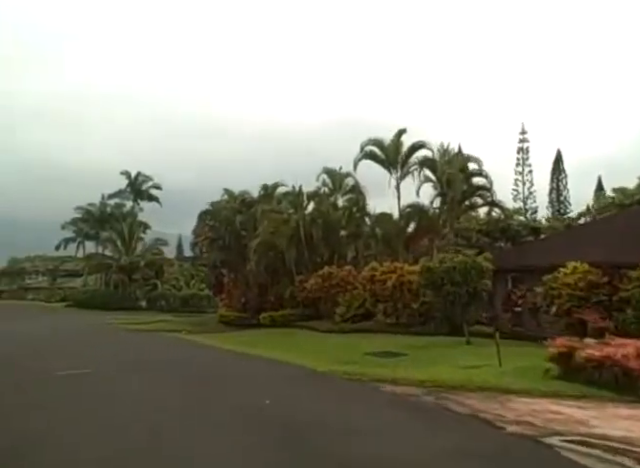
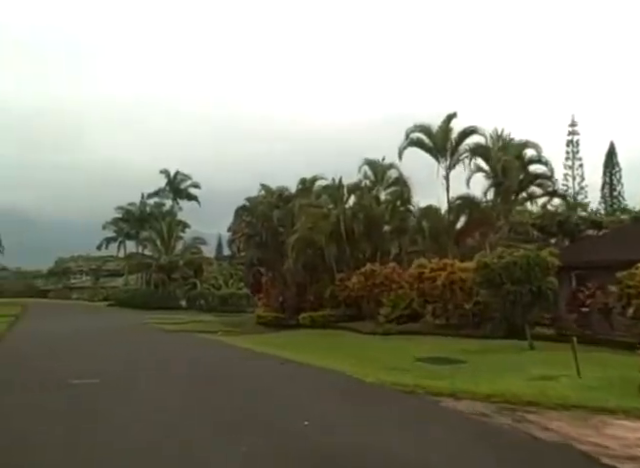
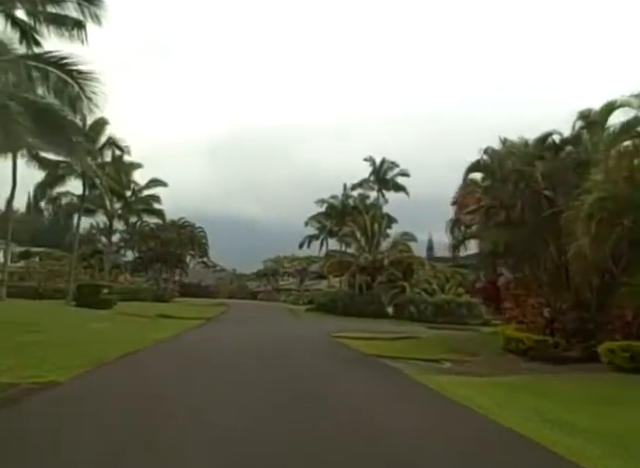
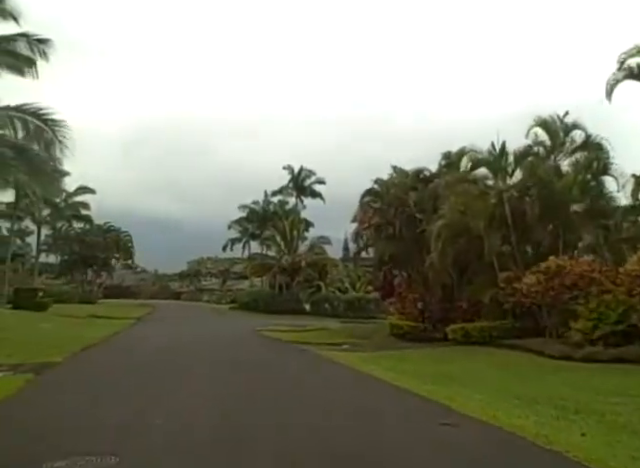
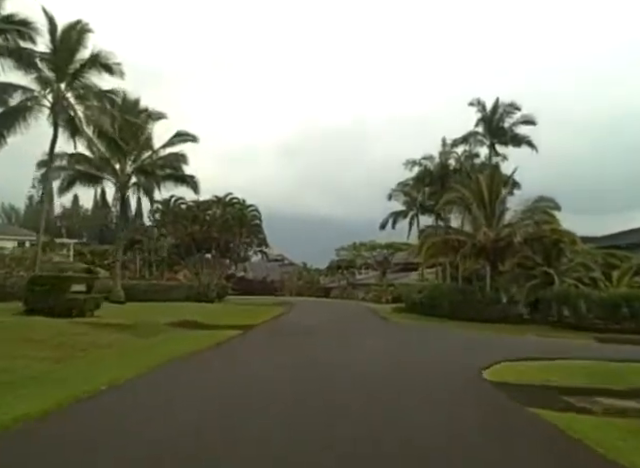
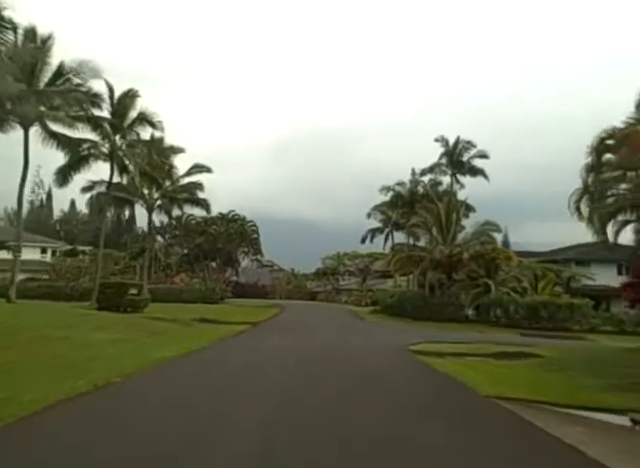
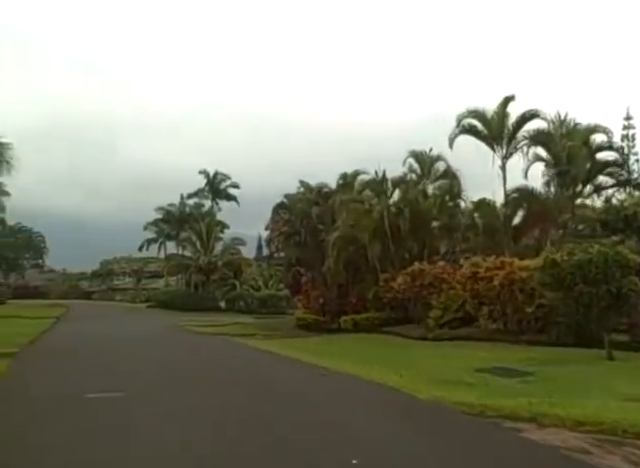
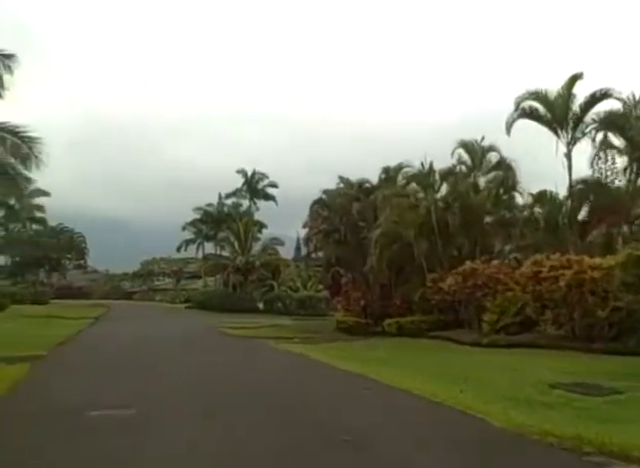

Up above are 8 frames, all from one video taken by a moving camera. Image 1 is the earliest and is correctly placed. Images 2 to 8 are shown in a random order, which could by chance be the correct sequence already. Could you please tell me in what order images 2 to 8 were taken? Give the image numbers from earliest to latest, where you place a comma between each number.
2, 7, 8, 4, 3, 6, 5
